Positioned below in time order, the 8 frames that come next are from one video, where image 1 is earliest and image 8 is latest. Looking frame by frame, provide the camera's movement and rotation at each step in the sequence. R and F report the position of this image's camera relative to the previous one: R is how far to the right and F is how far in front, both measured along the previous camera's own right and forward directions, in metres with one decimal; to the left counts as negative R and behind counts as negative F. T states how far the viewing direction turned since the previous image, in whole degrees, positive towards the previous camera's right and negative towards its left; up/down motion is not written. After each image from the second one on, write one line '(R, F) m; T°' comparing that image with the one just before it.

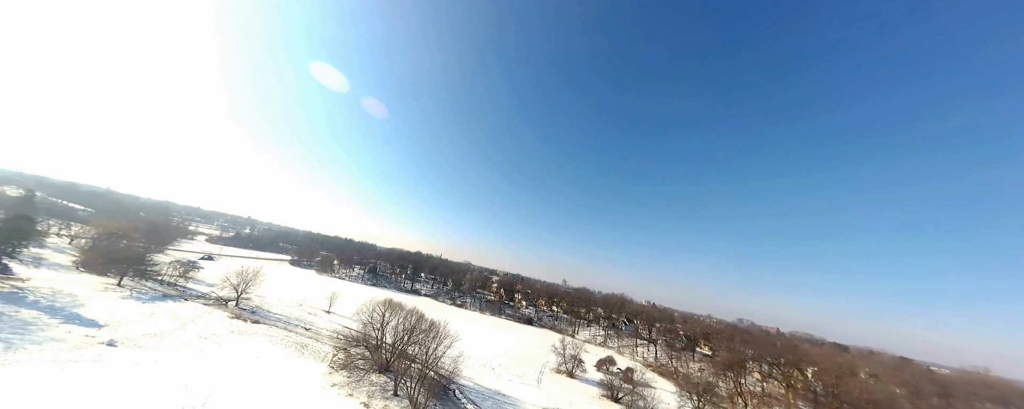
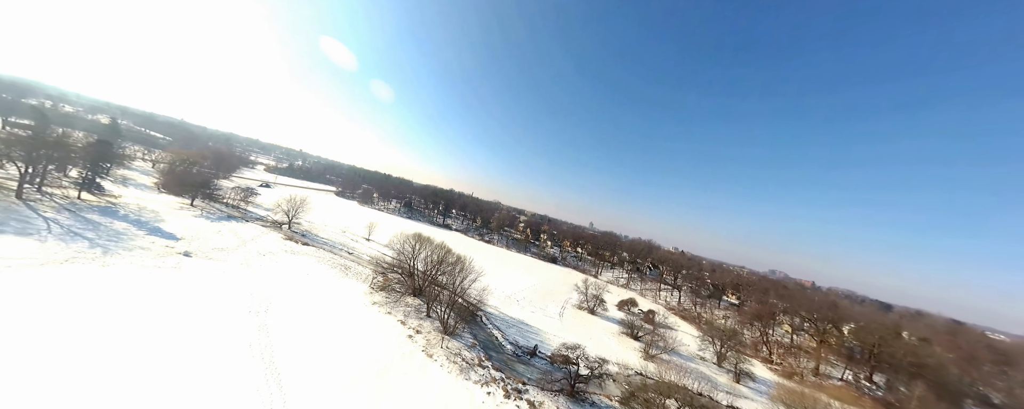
(-0.3, +2.1) m; -6°
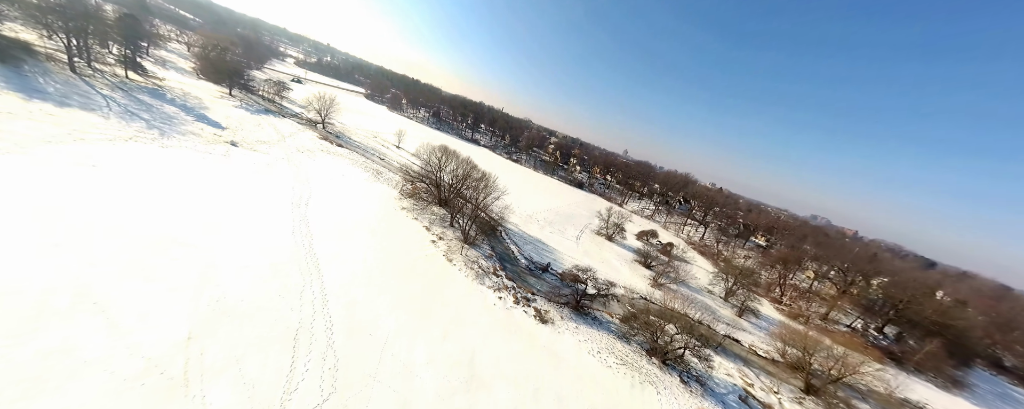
(+0.2, +1.2) m; -5°
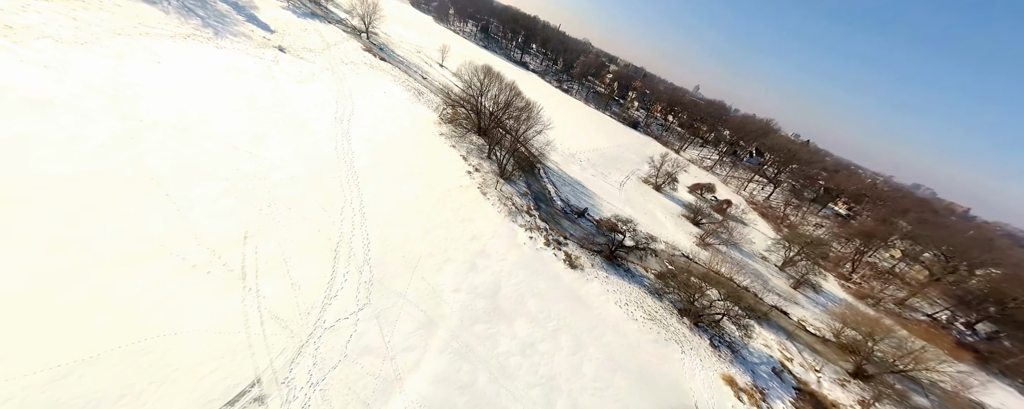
(-0.1, +1.6) m; -7°
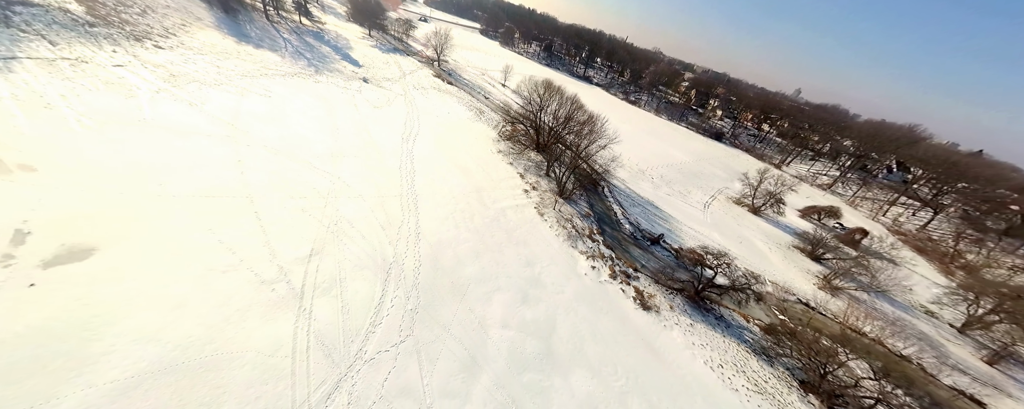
(-0.1, +1.8) m; -12°
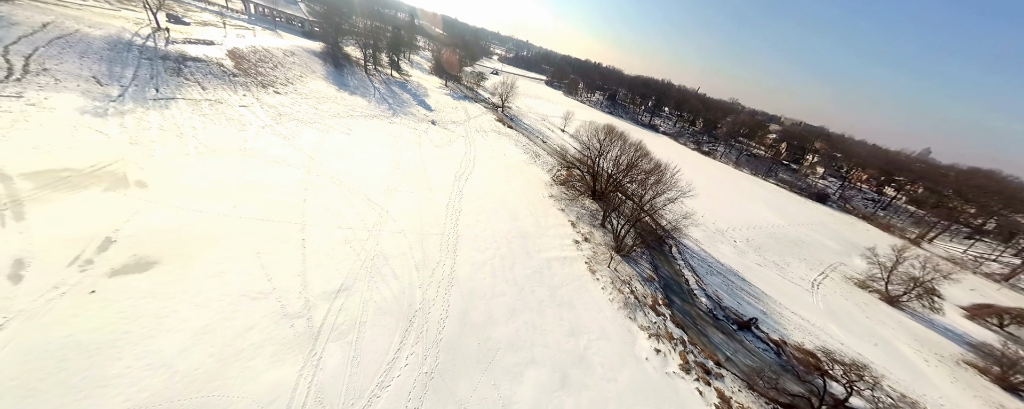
(+0.1, +1.8) m; -11°
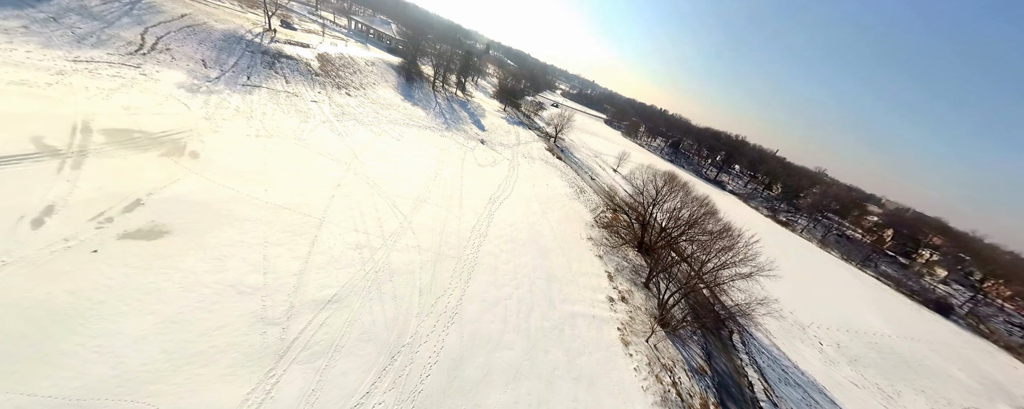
(+0.4, +2.1) m; -9°
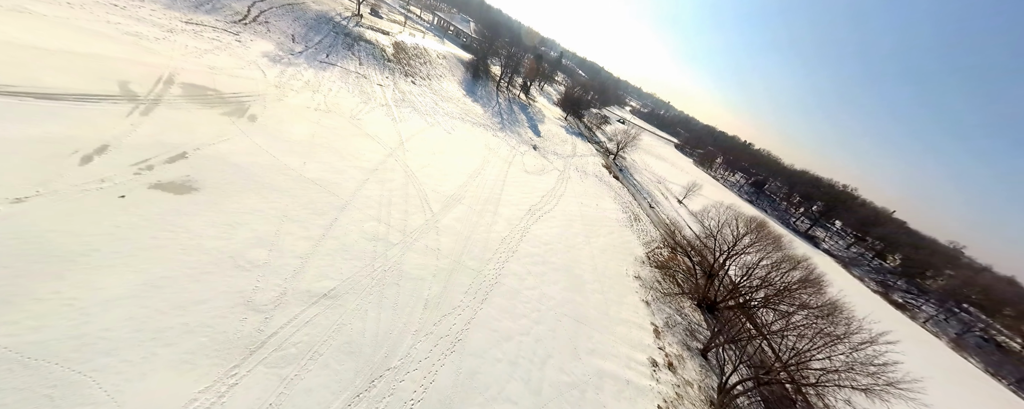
(+0.2, +2.3) m; -10°
